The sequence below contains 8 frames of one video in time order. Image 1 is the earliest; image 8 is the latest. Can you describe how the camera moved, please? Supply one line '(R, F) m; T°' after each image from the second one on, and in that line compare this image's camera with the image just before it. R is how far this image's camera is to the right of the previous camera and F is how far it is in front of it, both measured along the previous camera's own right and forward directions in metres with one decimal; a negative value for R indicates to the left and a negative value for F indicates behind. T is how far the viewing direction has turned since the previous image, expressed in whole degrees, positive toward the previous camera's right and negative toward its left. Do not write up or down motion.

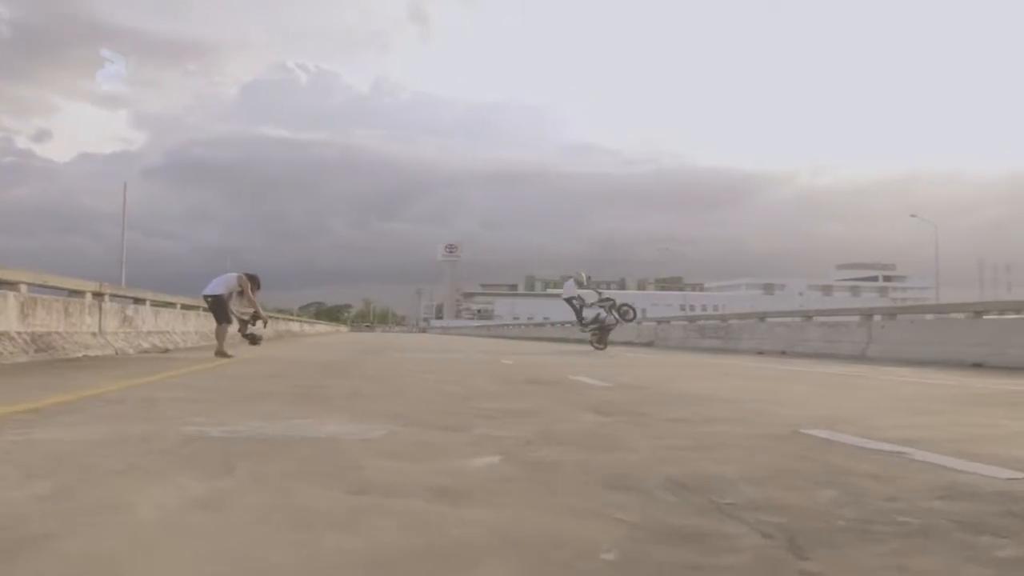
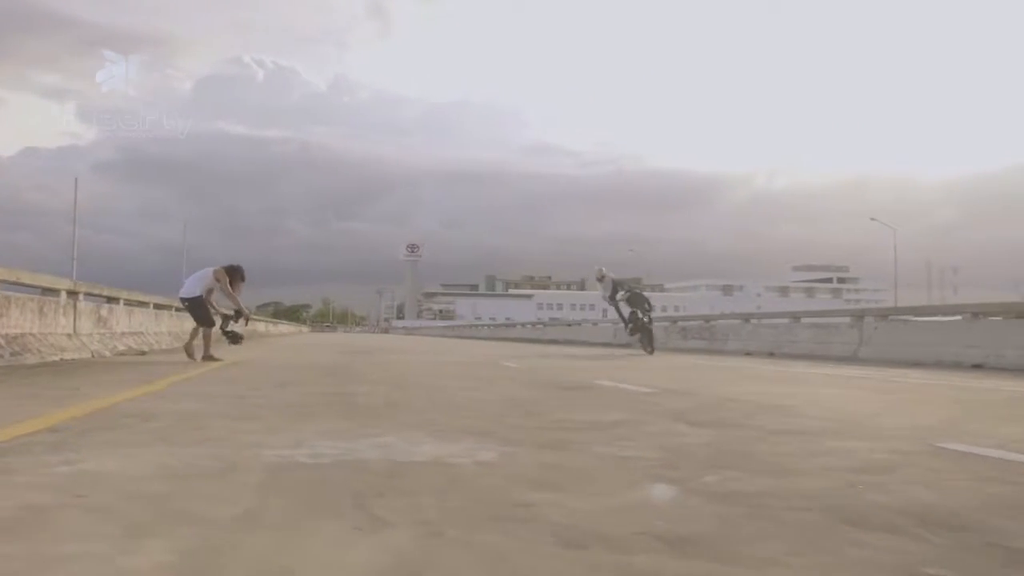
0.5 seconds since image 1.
(-1.4, +1.3) m; +3°
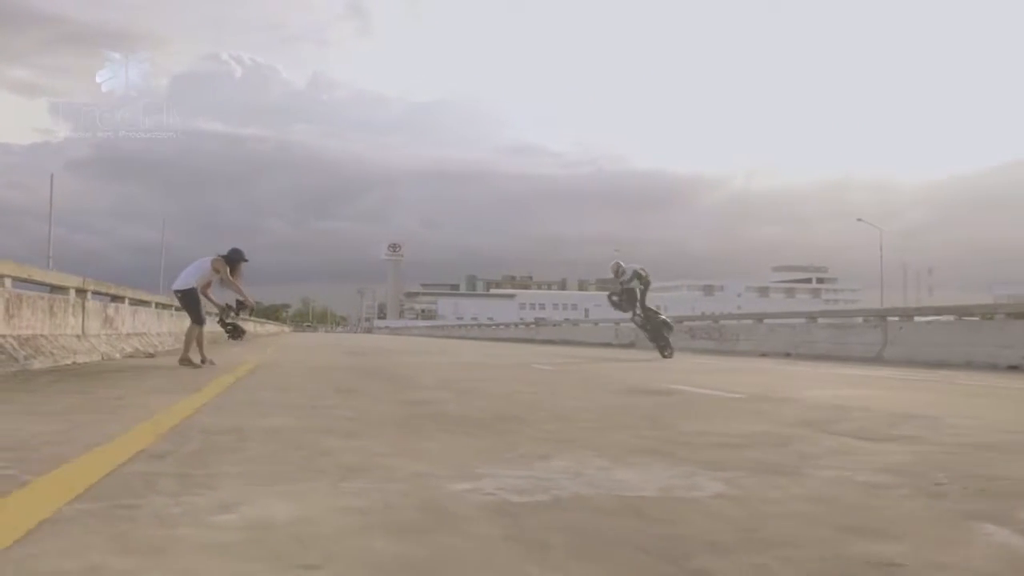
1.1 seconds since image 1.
(-1.6, +1.4) m; +2°
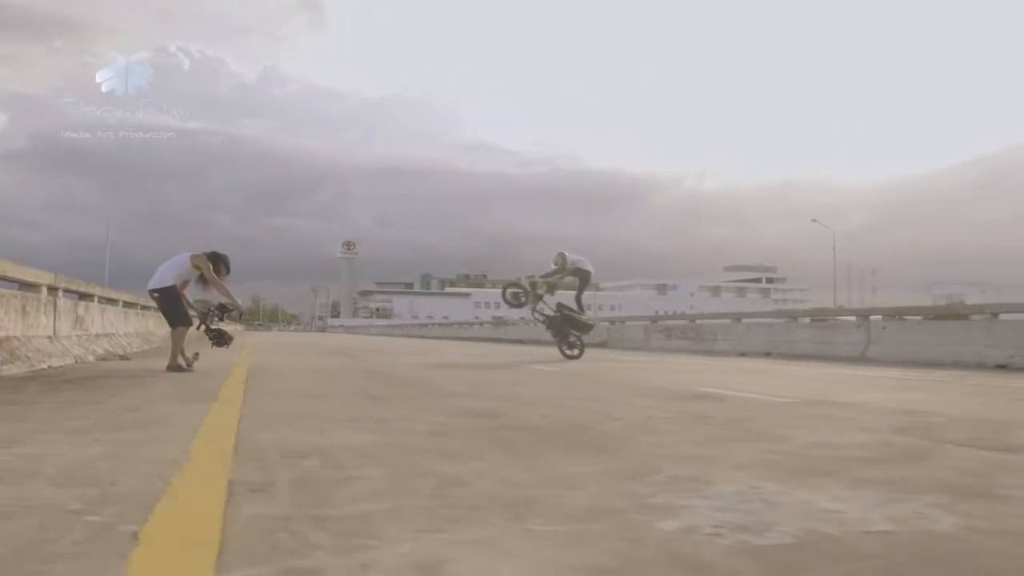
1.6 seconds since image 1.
(-1.3, +1.1) m; +3°
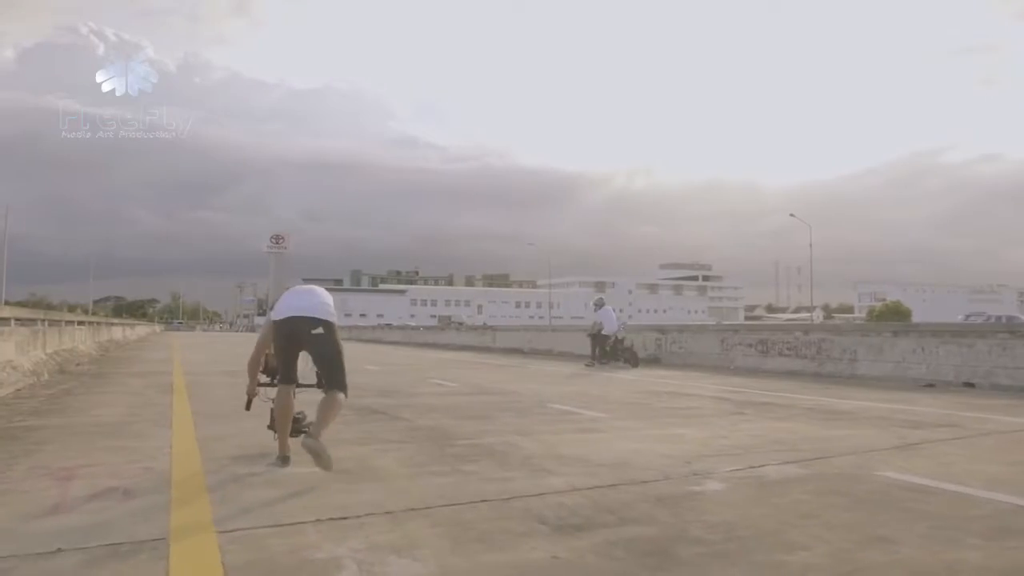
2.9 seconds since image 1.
(-2.8, +7.3) m; +5°
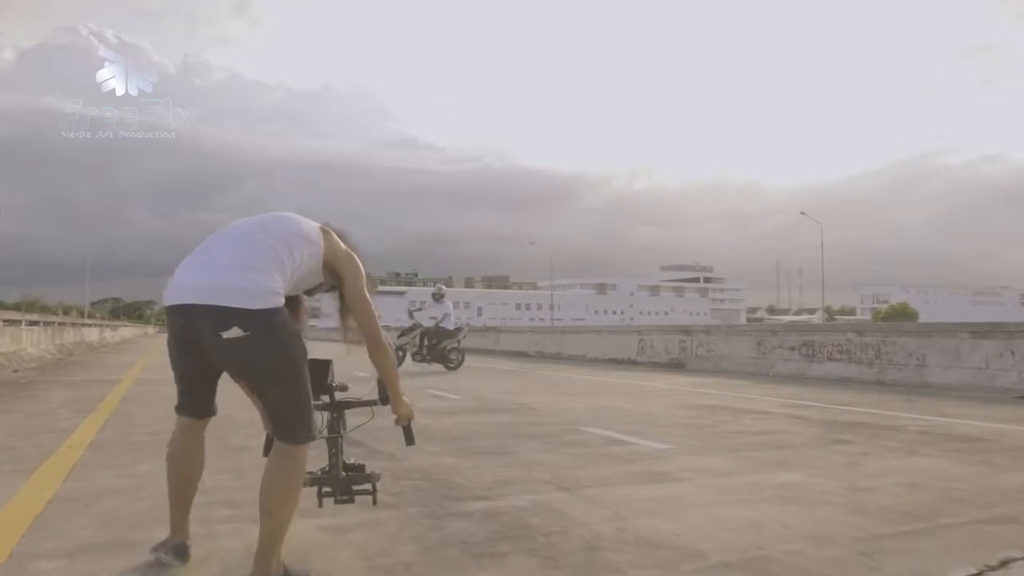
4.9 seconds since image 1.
(-0.2, +2.6) m; 0°
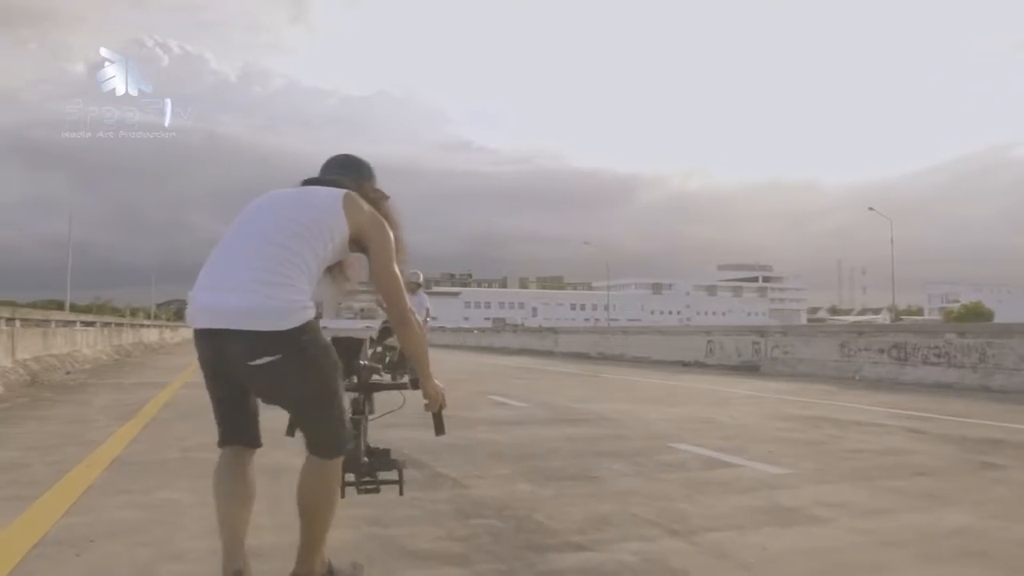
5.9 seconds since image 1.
(-0.2, +1.0) m; -3°
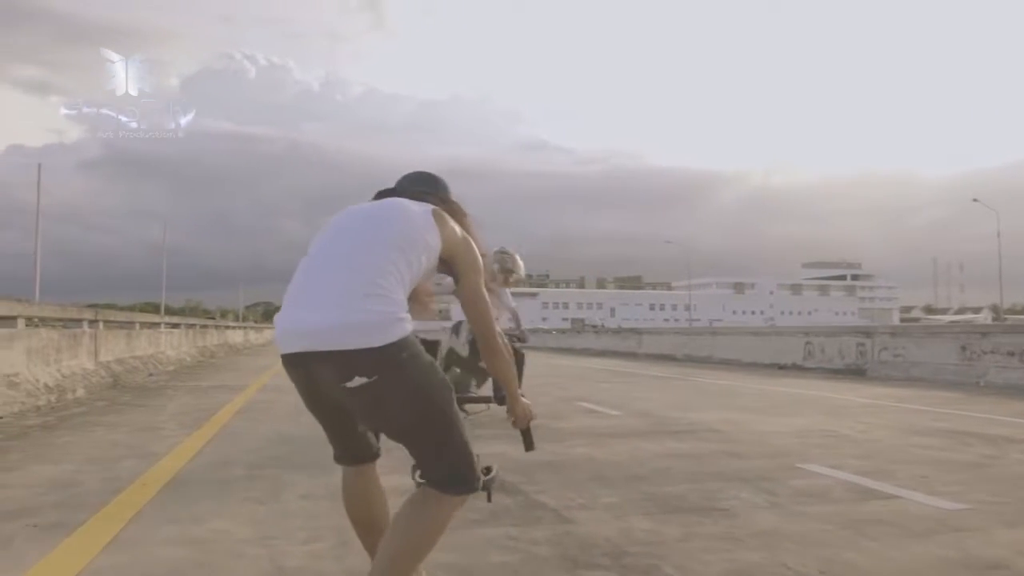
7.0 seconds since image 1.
(-0.2, +0.8) m; -5°
